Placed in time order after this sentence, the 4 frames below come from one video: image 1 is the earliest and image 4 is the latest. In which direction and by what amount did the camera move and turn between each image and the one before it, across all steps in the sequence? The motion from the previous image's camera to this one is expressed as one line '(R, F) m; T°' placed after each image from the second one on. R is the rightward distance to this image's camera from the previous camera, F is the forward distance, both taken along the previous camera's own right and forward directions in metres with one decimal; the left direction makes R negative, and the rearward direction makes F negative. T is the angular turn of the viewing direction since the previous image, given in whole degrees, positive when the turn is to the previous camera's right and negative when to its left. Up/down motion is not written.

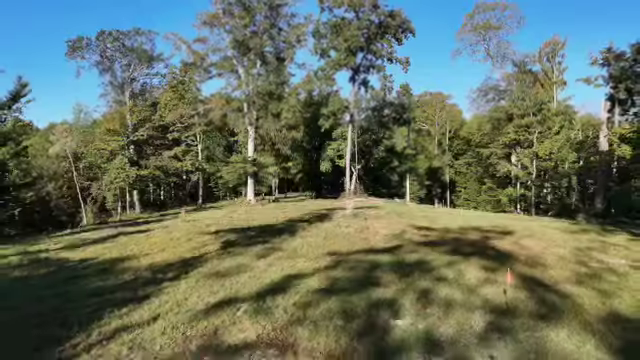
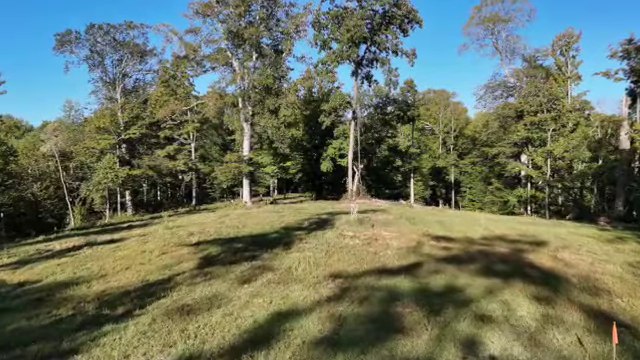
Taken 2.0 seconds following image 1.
(0.0, +1.6) m; 0°
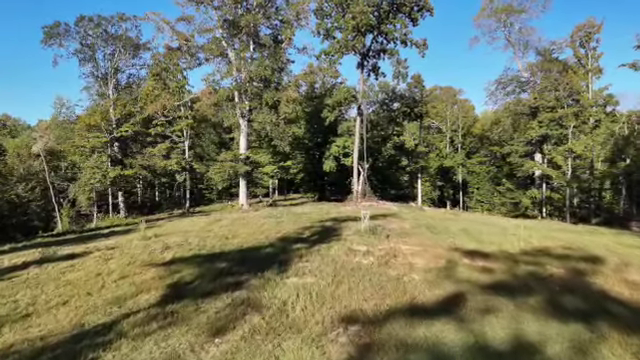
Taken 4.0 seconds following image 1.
(0.0, +1.8) m; 0°
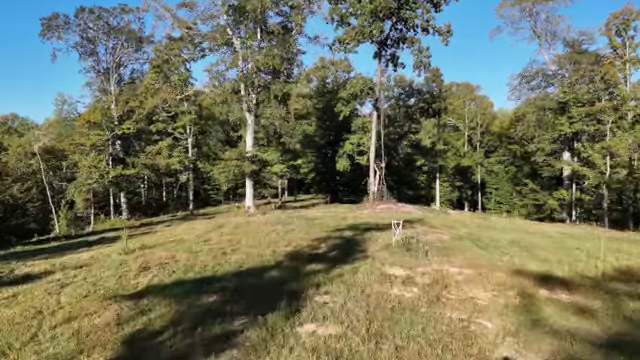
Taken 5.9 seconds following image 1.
(-0.2, +1.8) m; -1°
